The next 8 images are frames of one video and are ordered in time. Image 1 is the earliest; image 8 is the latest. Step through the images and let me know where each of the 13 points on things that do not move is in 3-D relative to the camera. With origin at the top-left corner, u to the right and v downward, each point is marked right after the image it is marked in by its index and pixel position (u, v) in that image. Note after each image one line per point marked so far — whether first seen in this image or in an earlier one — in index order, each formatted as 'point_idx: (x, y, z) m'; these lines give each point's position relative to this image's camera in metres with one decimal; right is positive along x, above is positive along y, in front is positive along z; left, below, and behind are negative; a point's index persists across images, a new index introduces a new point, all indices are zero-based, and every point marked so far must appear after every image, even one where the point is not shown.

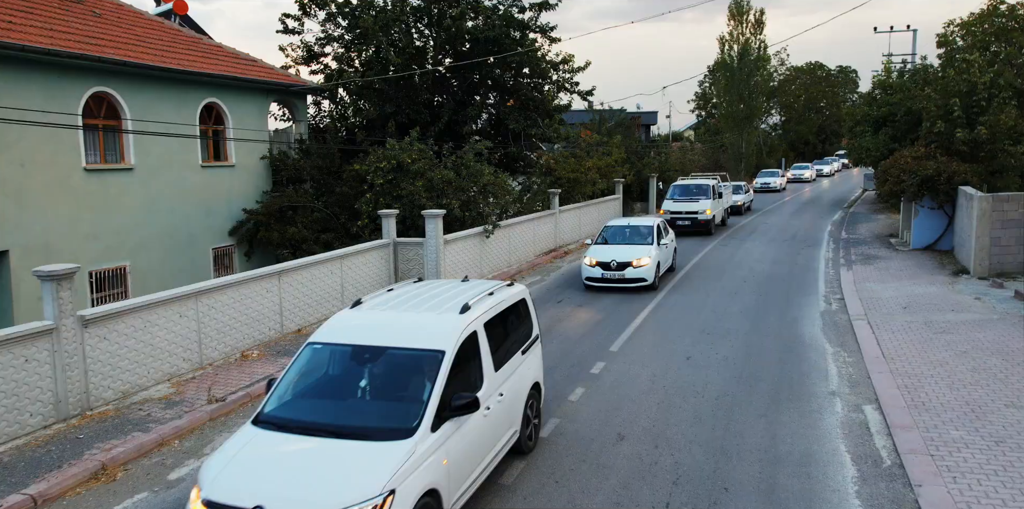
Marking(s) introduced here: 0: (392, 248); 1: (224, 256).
0: (-2.6, +0.1, +16.0) m
1: (-7.0, 0.0, +18.0) m
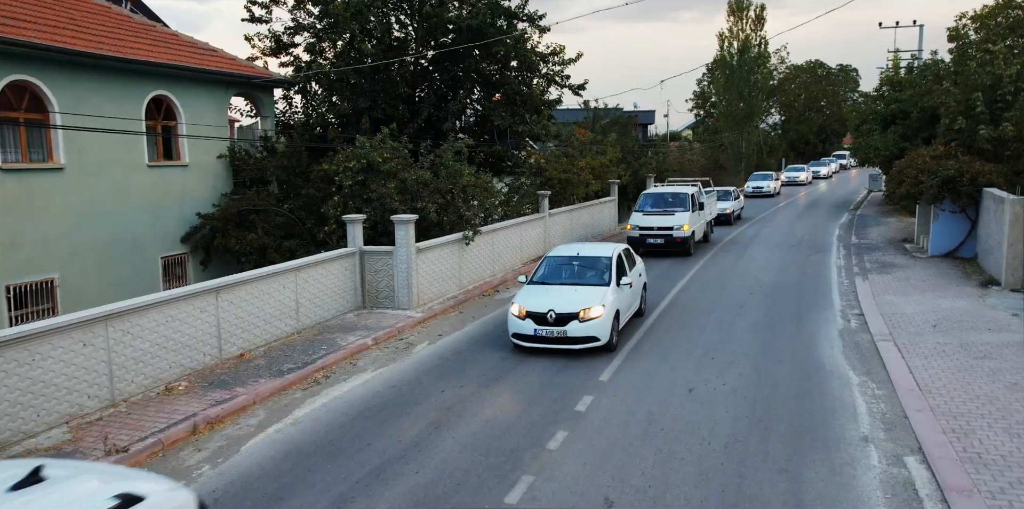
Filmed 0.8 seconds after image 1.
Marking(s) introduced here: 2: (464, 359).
0: (-3.0, -0.1, +14.3) m
1: (-7.4, -0.2, +16.3) m
2: (-0.7, -1.6, +11.5) m
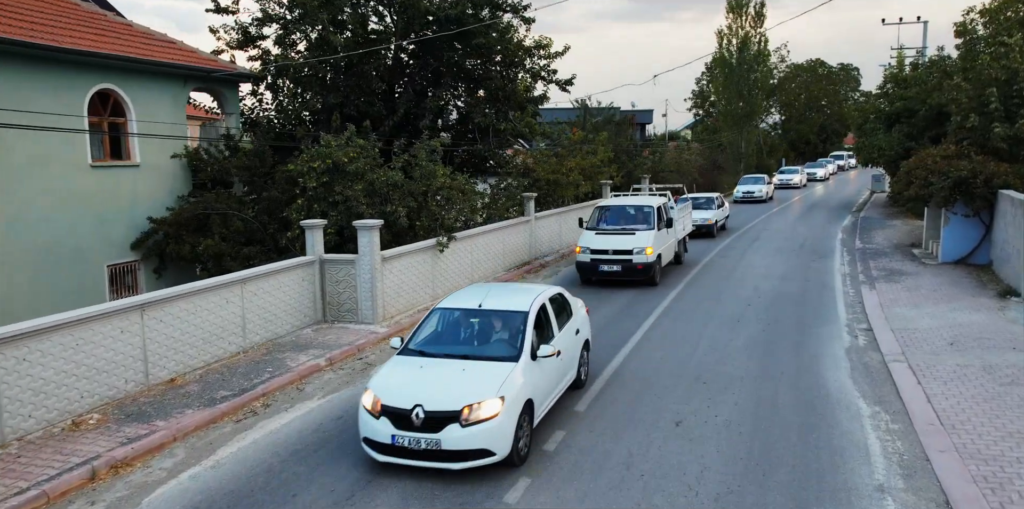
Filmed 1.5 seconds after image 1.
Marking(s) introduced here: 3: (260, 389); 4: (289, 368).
0: (-3.4, -0.2, +13.1) m
1: (-7.9, -0.4, +15.1) m
2: (-1.2, -1.8, +10.2) m
3: (-3.3, -1.8, +9.6) m
4: (-3.2, -1.6, +10.7) m
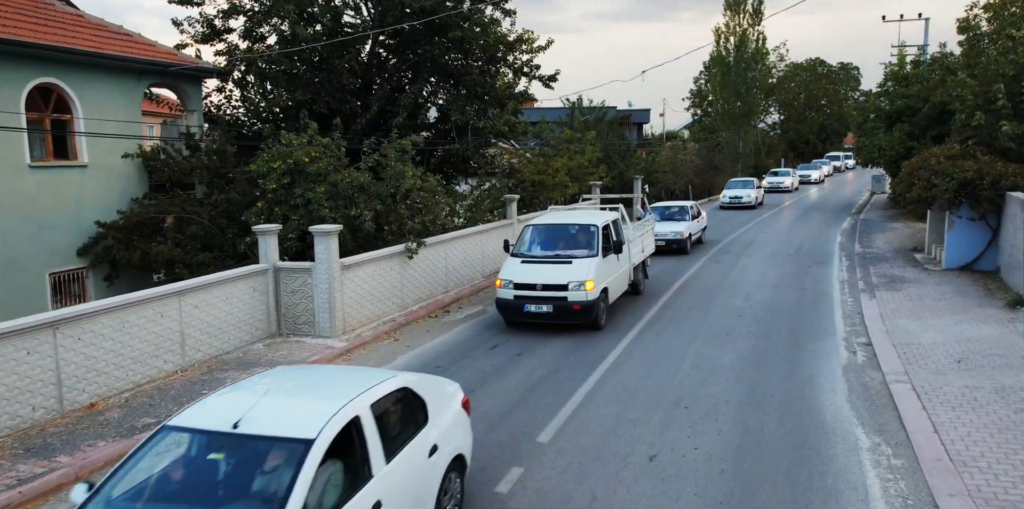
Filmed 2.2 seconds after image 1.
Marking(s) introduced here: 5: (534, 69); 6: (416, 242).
0: (-3.9, -0.4, +12.1) m
1: (-8.4, -0.5, +14.1) m
2: (-1.7, -1.9, +9.2) m
3: (-3.8, -1.9, +8.6) m
4: (-3.7, -1.8, +9.6) m
5: (+0.6, +4.9, +19.6) m
6: (-1.8, +0.2, +14.1) m
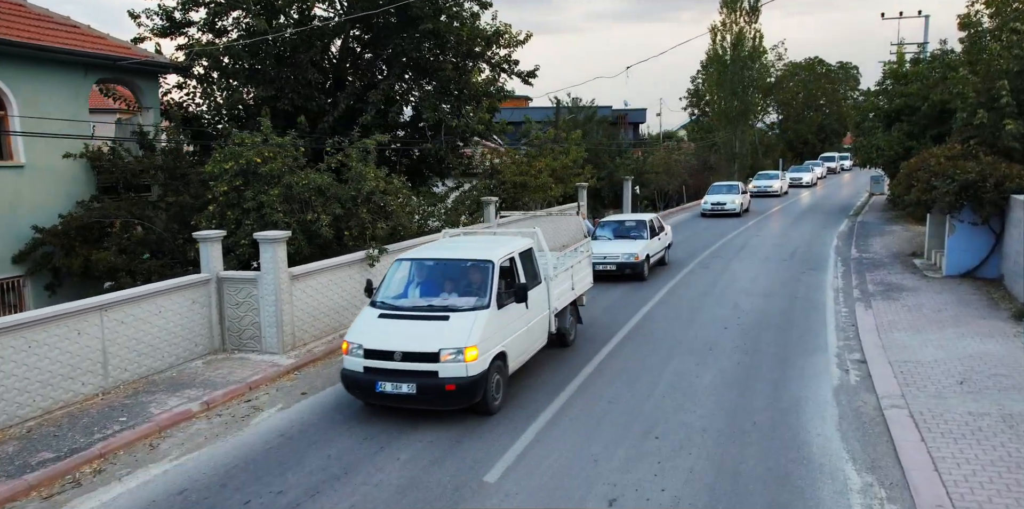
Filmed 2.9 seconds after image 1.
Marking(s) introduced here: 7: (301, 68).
0: (-4.5, -0.5, +11.1) m
1: (-8.9, -0.7, +13.1) m
2: (-2.2, -2.0, +8.2) m
3: (-4.3, -2.0, +7.7) m
4: (-4.3, -1.9, +8.7) m
5: (0.0, +4.8, +18.6) m
6: (-2.4, +0.1, +13.2) m
7: (-4.8, +4.3, +16.9) m
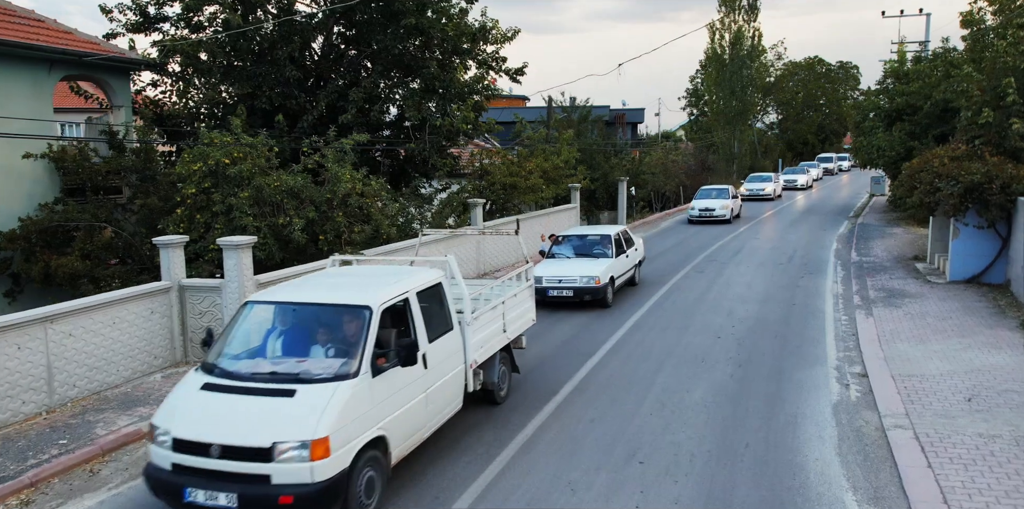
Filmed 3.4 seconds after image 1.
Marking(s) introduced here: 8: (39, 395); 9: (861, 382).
0: (-4.8, -0.6, +10.5) m
1: (-9.2, -0.7, +12.5) m
2: (-2.5, -2.1, +7.6) m
3: (-4.6, -2.1, +7.0) m
4: (-4.5, -2.0, +8.0) m
5: (-0.2, +4.7, +18.0) m
6: (-2.7, 0.0, +12.5) m
7: (-5.1, +4.2, +16.3) m
8: (-5.5, -1.6, +8.6) m
9: (+4.7, -1.7, +10.0) m
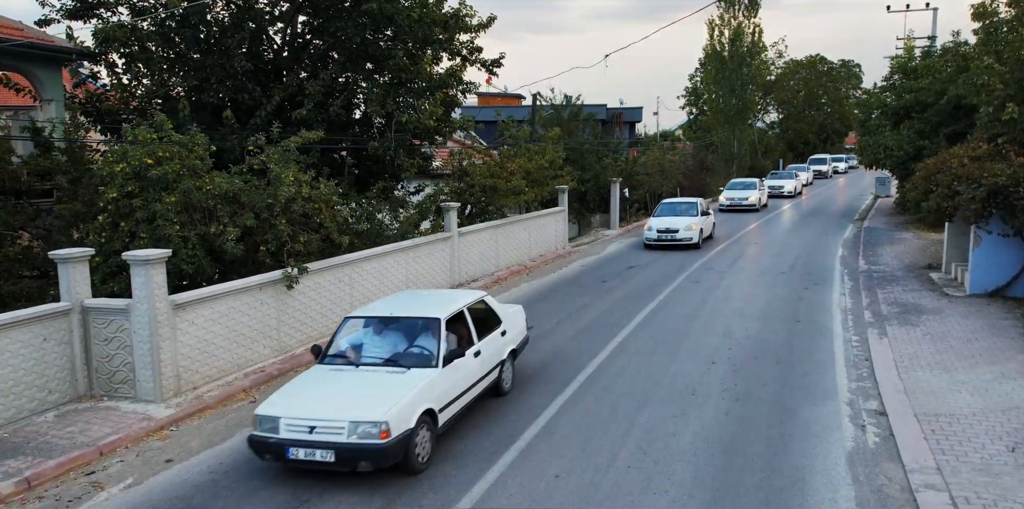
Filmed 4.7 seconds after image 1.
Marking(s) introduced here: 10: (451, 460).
0: (-5.3, -0.8, +8.9) m
1: (-9.7, -0.9, +10.9) m
2: (-3.0, -2.3, +6.1) m
3: (-5.1, -2.3, +5.5) m
4: (-5.1, -2.2, +6.5) m
5: (-0.7, +4.5, +16.5) m
6: (-3.2, -0.2, +11.0) m
7: (-5.6, +4.0, +14.8) m
8: (-6.0, -1.8, +7.0) m
9: (+4.2, -1.9, +8.5) m
10: (-0.6, -2.1, +7.5) m
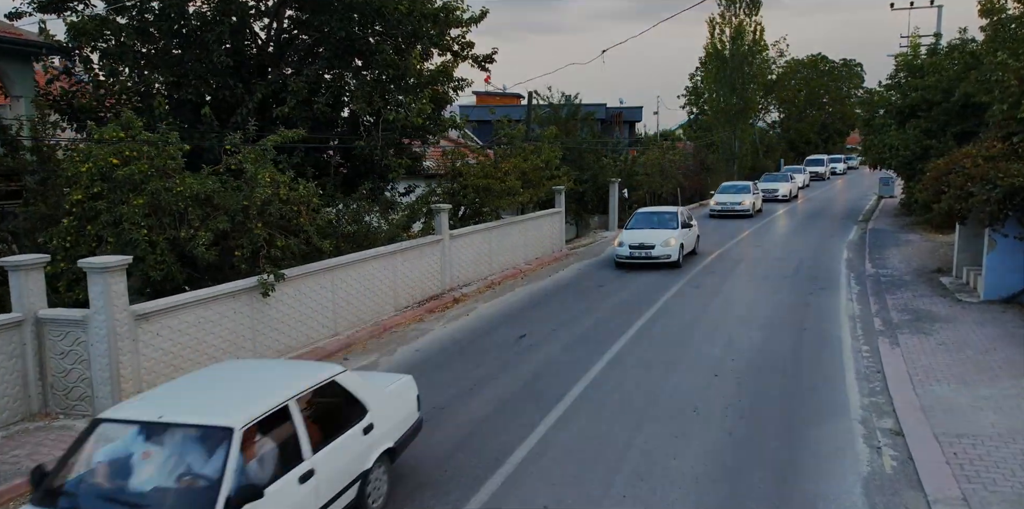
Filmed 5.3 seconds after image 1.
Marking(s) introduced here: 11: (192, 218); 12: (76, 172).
0: (-5.4, -0.9, +8.3) m
1: (-9.9, -1.0, +10.3) m
2: (-3.2, -2.4, +5.4) m
3: (-5.3, -2.4, +4.9) m
4: (-5.2, -2.3, +5.9) m
5: (-0.9, +4.4, +15.8) m
6: (-3.3, -0.3, +10.4) m
7: (-5.7, +3.9, +14.1) m
8: (-6.1, -1.9, +6.4) m
9: (+4.1, -2.0, +7.8) m
10: (-0.7, -2.1, +6.9) m
11: (-4.4, +0.5, +10.2) m
12: (-6.0, +1.1, +10.1) m
